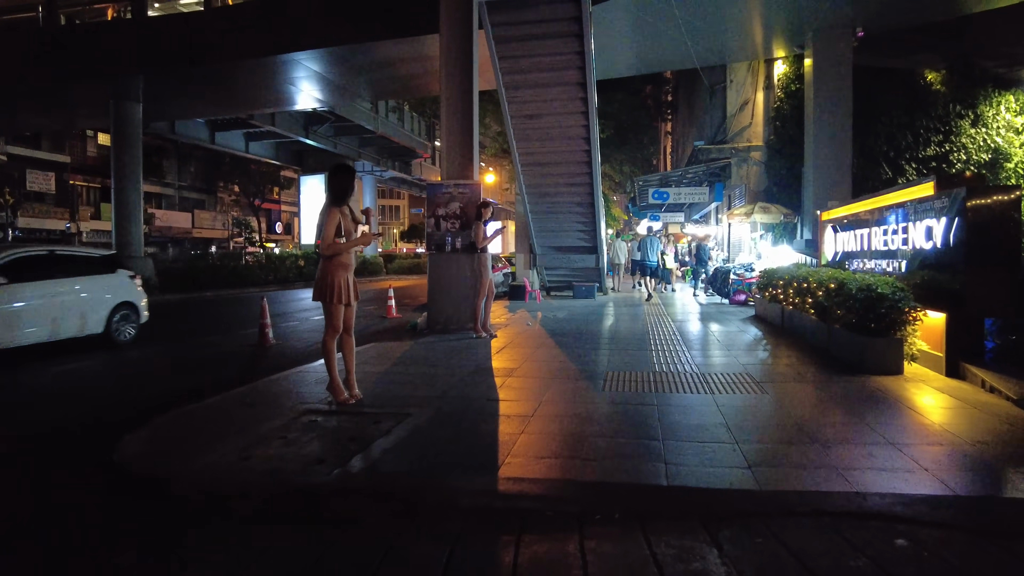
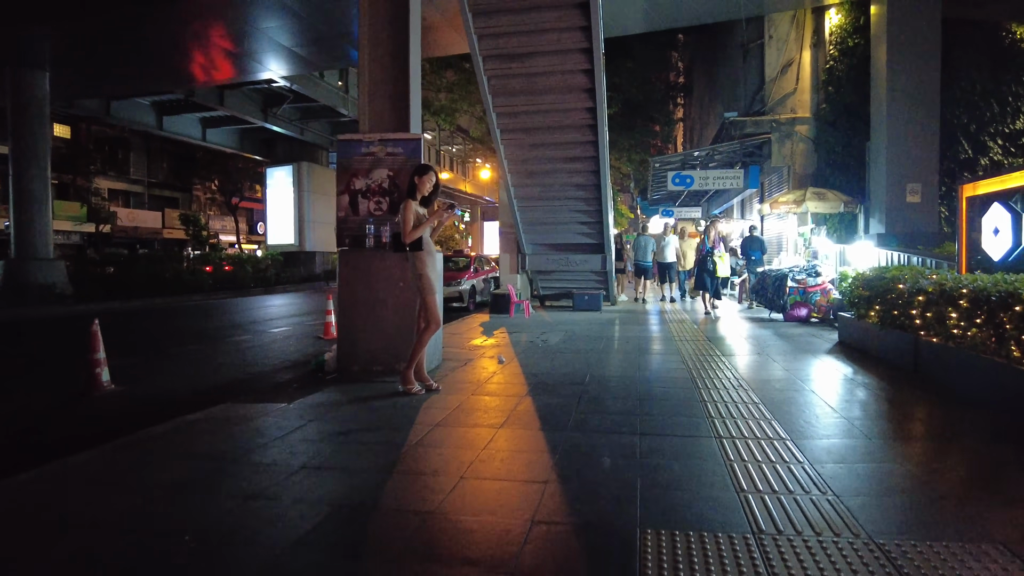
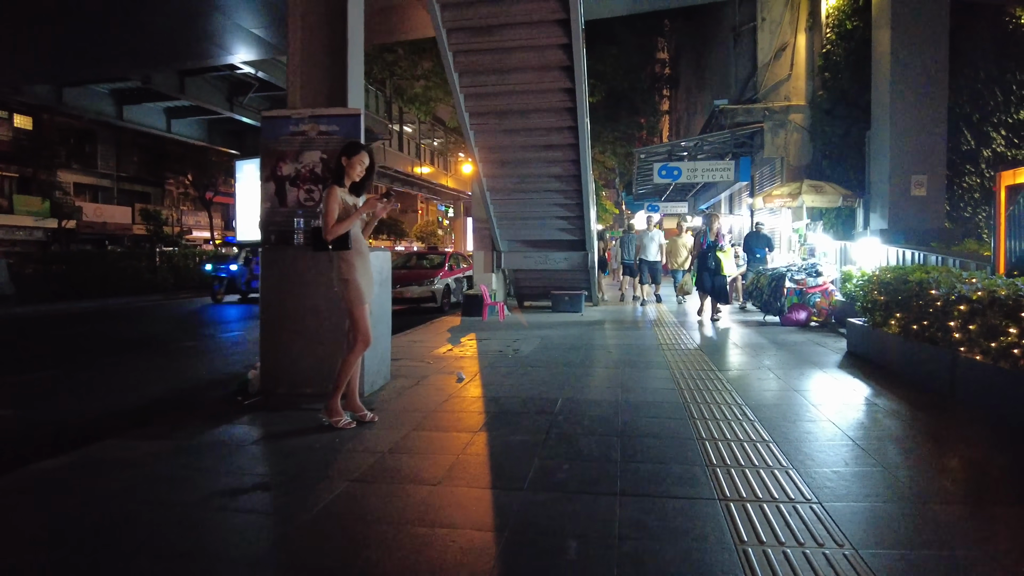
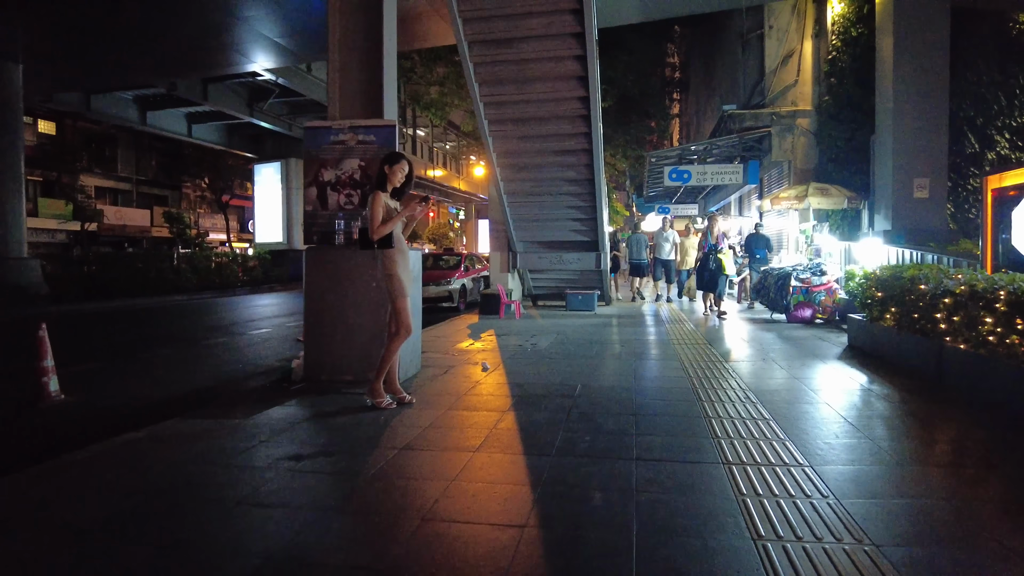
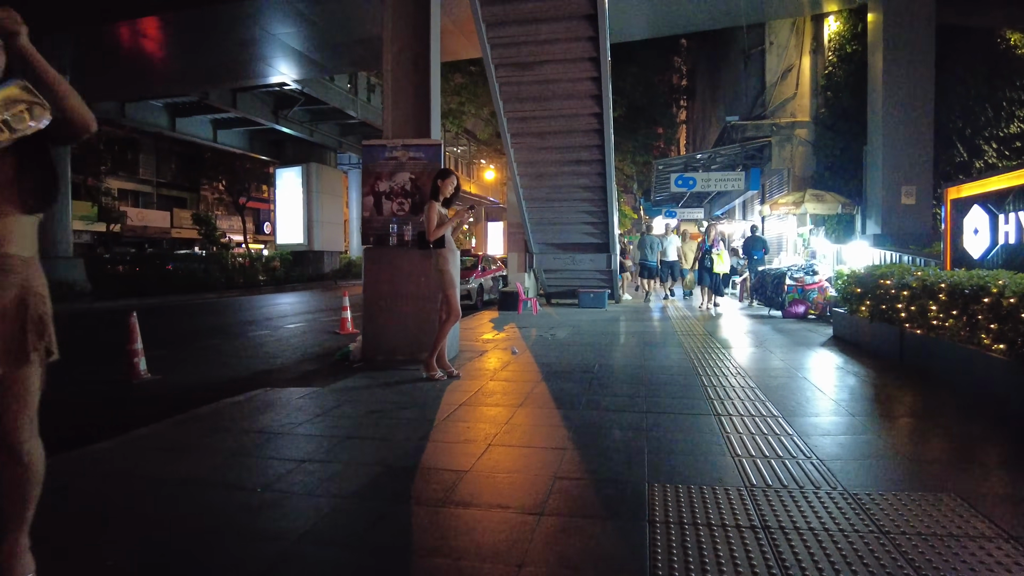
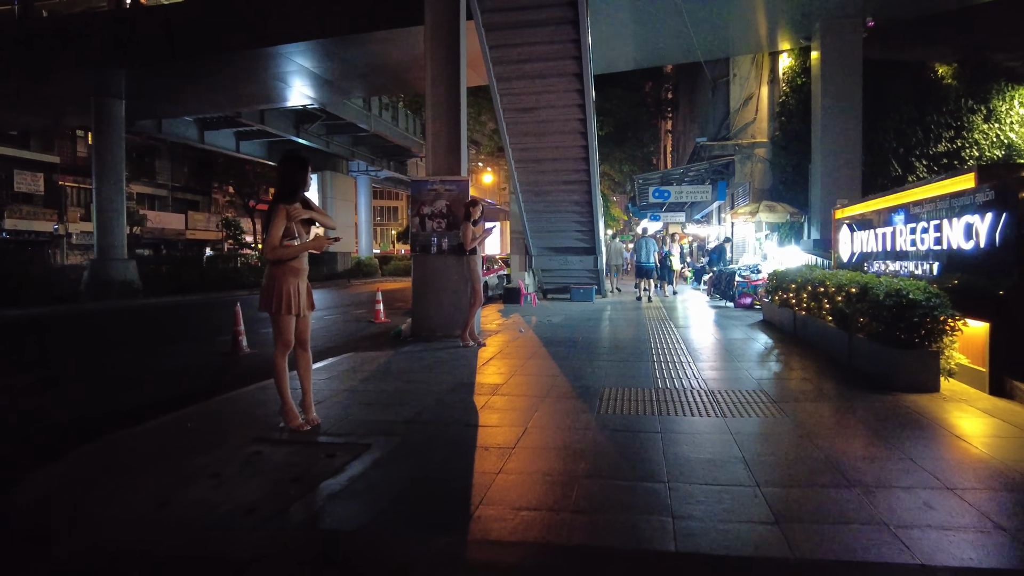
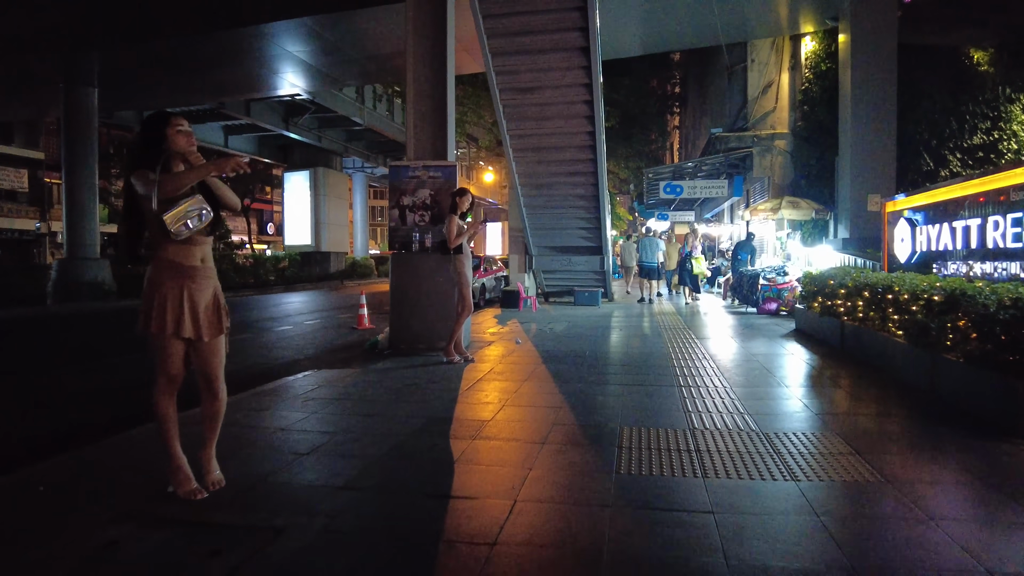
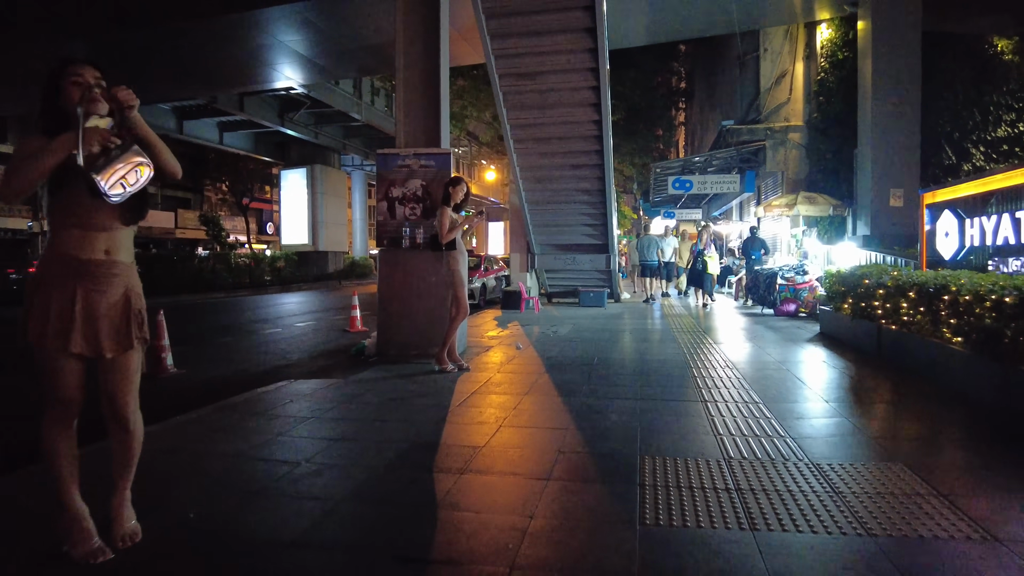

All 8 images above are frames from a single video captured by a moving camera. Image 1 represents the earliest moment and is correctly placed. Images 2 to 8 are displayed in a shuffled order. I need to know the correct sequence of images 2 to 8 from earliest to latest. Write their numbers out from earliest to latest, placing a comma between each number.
6, 7, 8, 5, 2, 4, 3
